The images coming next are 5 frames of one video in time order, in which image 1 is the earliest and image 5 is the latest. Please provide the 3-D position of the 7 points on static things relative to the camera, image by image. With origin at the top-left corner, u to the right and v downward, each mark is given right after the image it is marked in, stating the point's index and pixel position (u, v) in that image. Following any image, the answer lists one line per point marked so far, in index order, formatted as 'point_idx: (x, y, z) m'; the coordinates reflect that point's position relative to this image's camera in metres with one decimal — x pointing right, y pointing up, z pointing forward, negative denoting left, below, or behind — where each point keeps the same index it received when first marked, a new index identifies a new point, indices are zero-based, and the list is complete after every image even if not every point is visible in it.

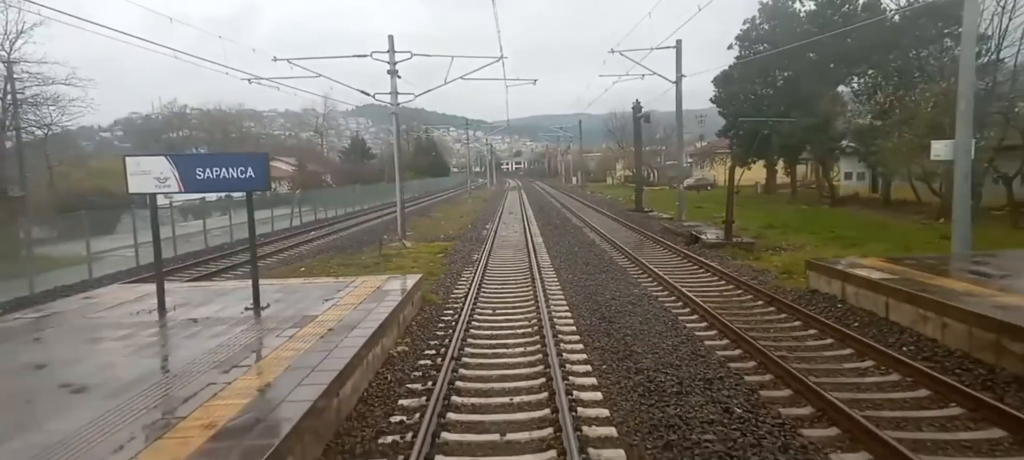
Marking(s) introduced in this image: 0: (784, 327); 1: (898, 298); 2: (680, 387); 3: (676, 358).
0: (+4.5, -1.5, +9.2) m
1: (+5.9, -1.0, +8.6) m
2: (+2.1, -1.8, +7.0) m
3: (+2.4, -1.7, +8.1) m
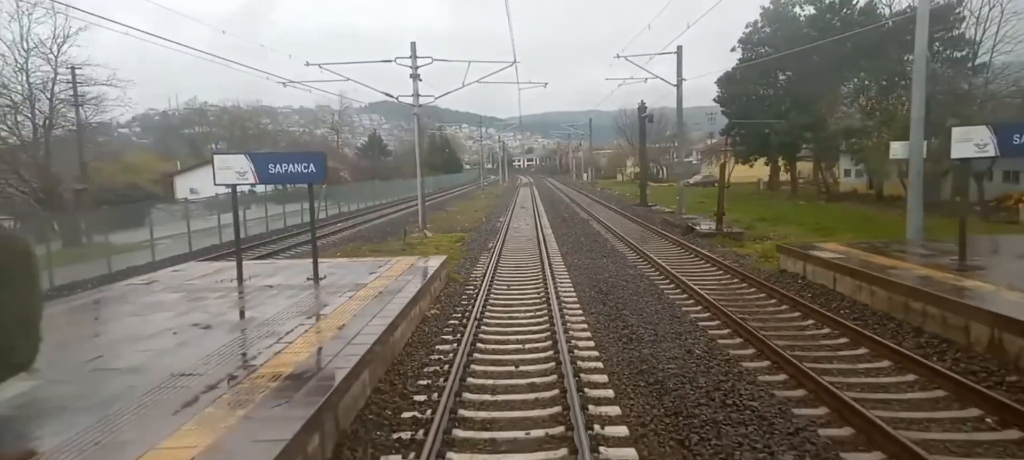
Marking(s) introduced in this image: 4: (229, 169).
0: (+4.7, -1.3, +10.8) m
1: (+6.2, -0.8, +10.2) m
2: (+2.3, -1.6, +8.7) m
3: (+2.6, -1.5, +9.7) m
4: (-5.7, +1.4, +12.5) m
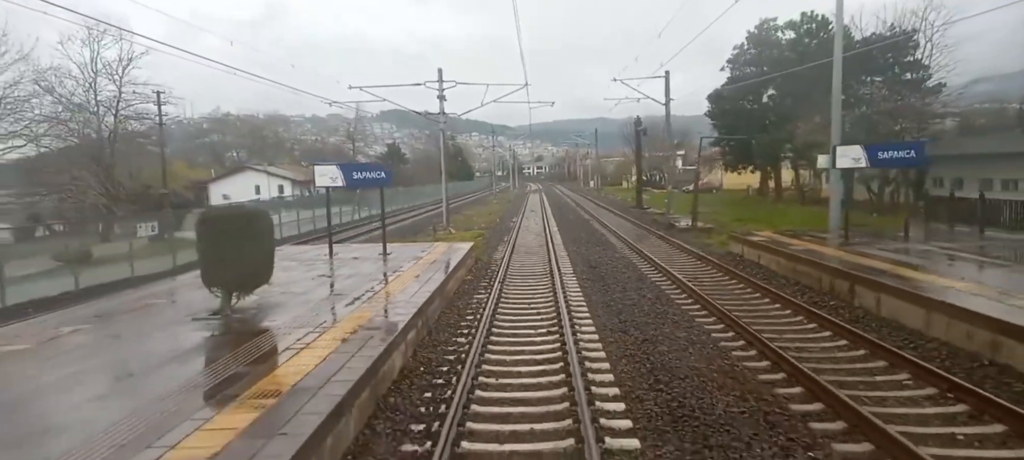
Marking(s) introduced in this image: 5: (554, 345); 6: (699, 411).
0: (+5.1, -1.0, +14.5) m
1: (+6.5, -0.6, +13.9) m
2: (+2.6, -1.3, +12.4) m
3: (+3.0, -1.3, +13.4) m
4: (-5.3, +1.6, +16.4) m
5: (+0.7, -1.8, +9.3) m
6: (+2.0, -1.9, +6.2) m
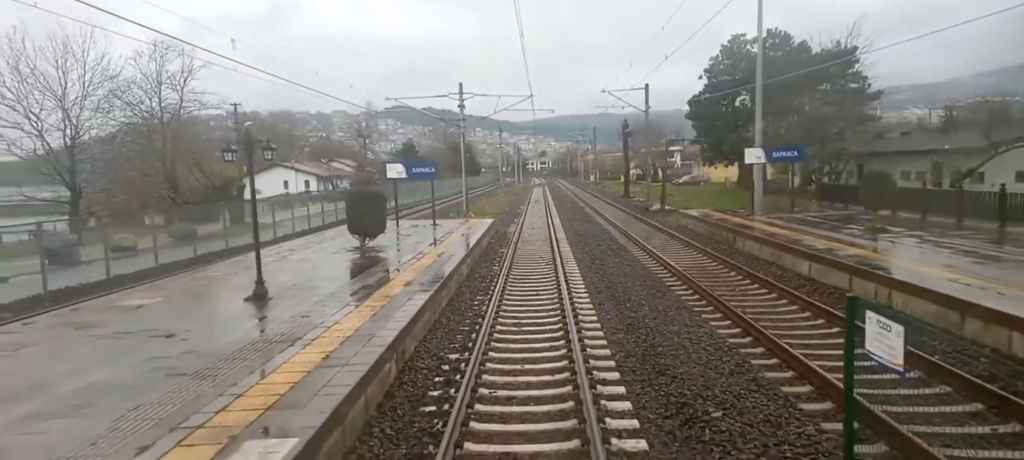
0: (+5.4, -0.2, +20.2) m
1: (+6.9, +0.2, +19.6) m
2: (+3.0, -0.6, +18.1) m
3: (+3.3, -0.5, +19.2) m
4: (-4.9, +2.4, +22.2) m
5: (+1.0, -1.1, +15.2) m
6: (+2.3, -1.2, +12.0) m
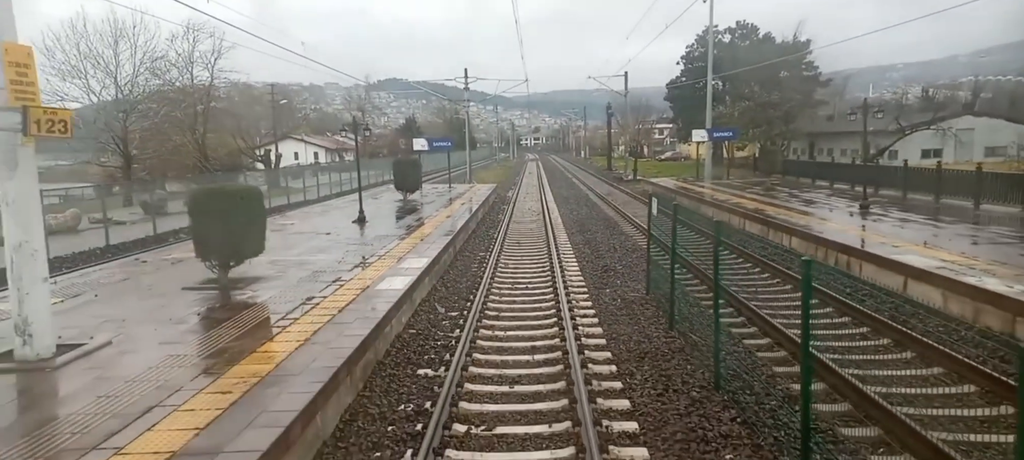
0: (+5.4, +1.5, +25.6) m
1: (+6.8, +1.9, +25.0) m
2: (+3.0, +1.0, +23.5) m
3: (+3.3, +1.2, +24.6) m
4: (-5.0, +4.3, +27.3) m
5: (+1.0, +0.5, +20.5) m
6: (+2.3, +0.1, +17.4) m
